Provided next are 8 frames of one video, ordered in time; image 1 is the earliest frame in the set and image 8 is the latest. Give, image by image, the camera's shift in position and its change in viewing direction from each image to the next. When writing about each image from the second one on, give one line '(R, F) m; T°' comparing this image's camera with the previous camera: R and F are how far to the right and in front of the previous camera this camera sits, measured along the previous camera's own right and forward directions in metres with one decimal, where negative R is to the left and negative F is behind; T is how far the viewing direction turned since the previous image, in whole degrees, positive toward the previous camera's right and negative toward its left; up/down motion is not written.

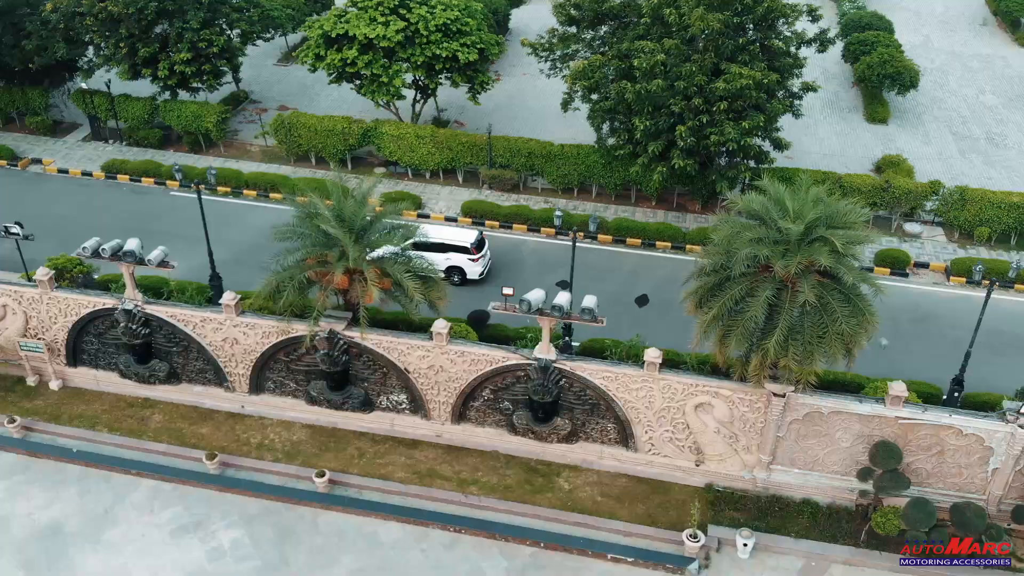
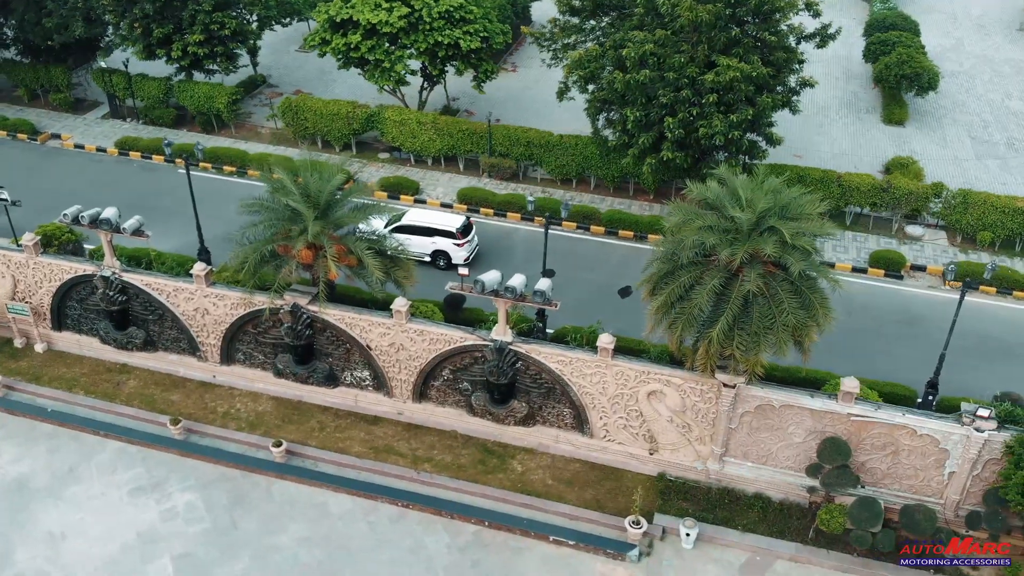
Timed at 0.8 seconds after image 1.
(+1.6, -0.1) m; -3°
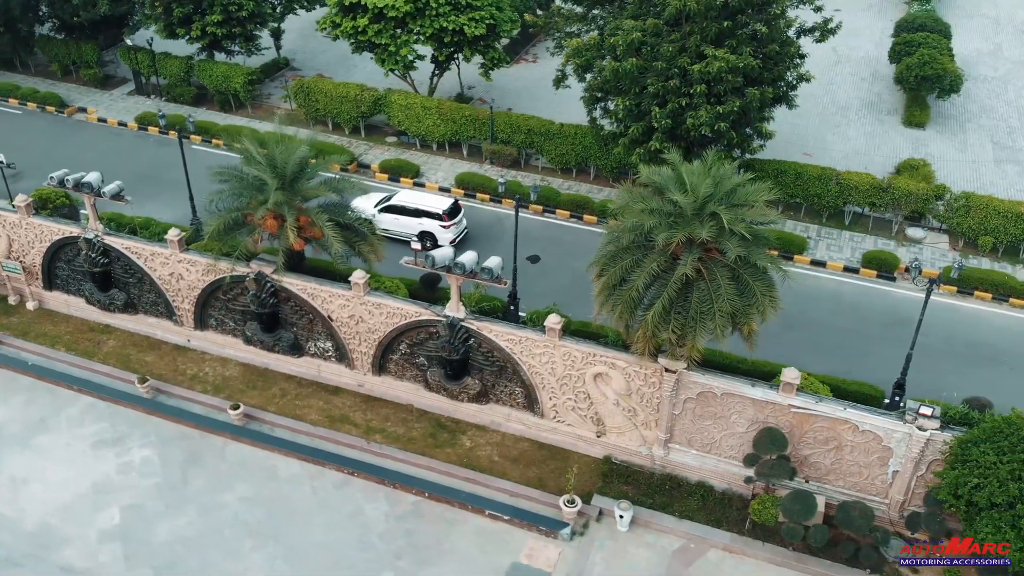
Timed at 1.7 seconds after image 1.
(+1.8, -0.1) m; -4°
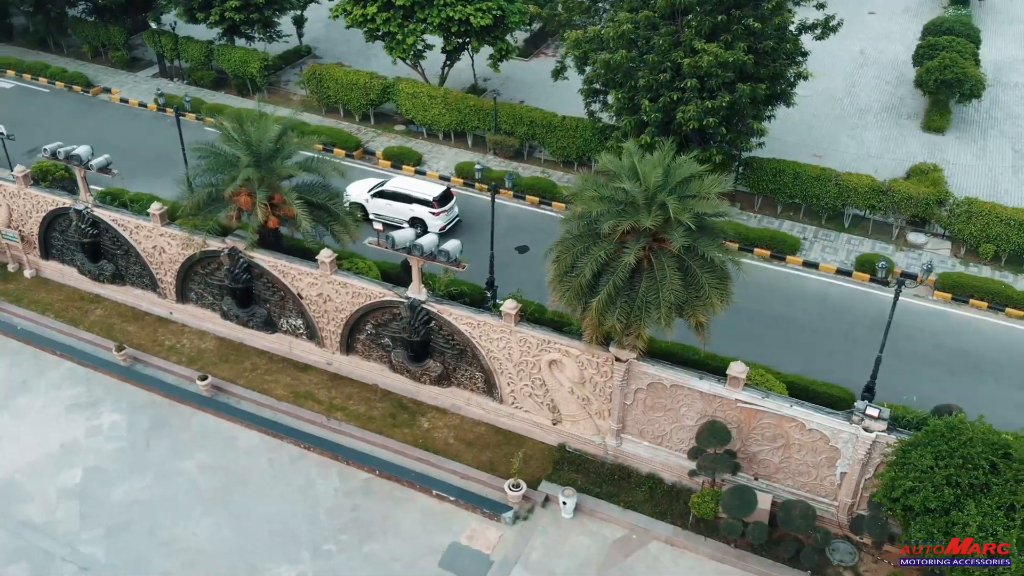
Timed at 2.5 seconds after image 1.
(+1.6, 0.0) m; -4°
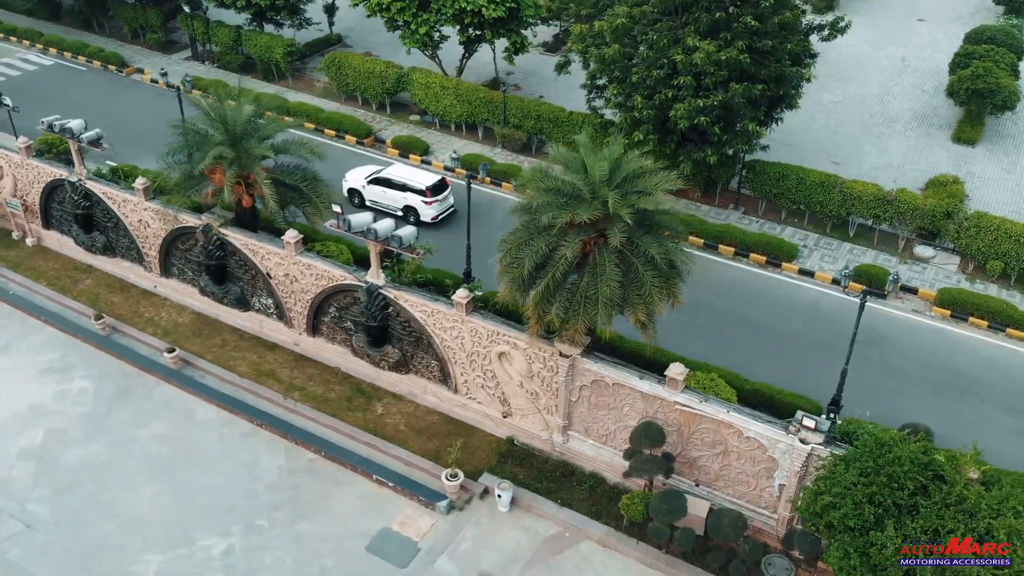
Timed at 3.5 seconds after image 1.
(+1.9, +0.2) m; -5°
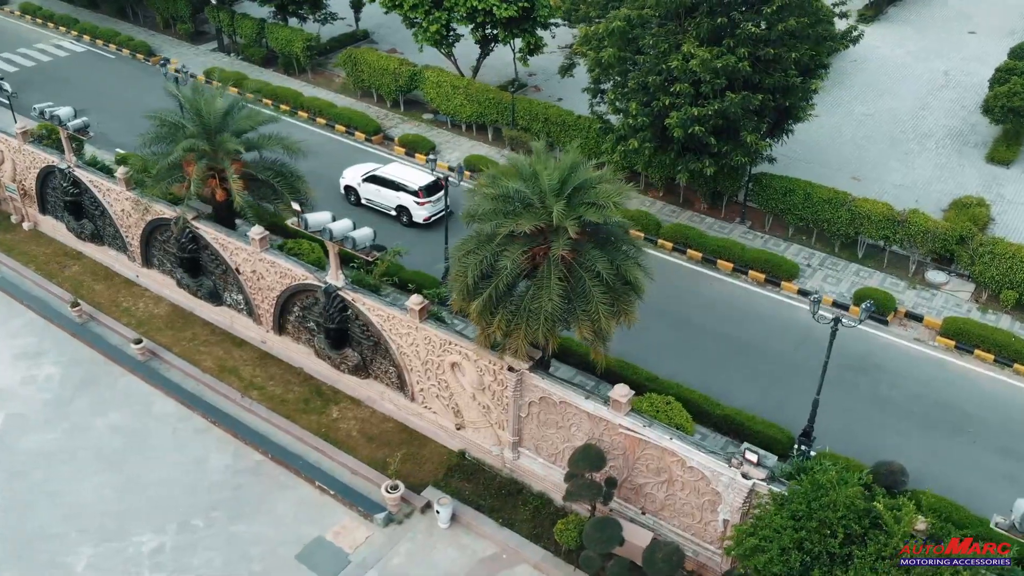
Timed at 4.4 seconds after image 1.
(+1.7, +0.6) m; -4°
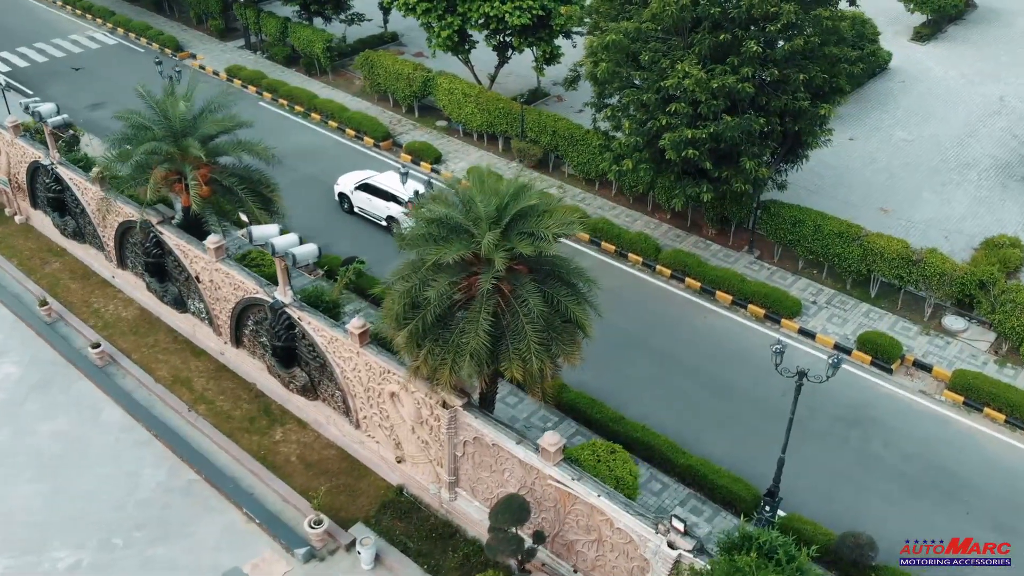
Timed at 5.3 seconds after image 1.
(+1.8, +1.0) m; -5°
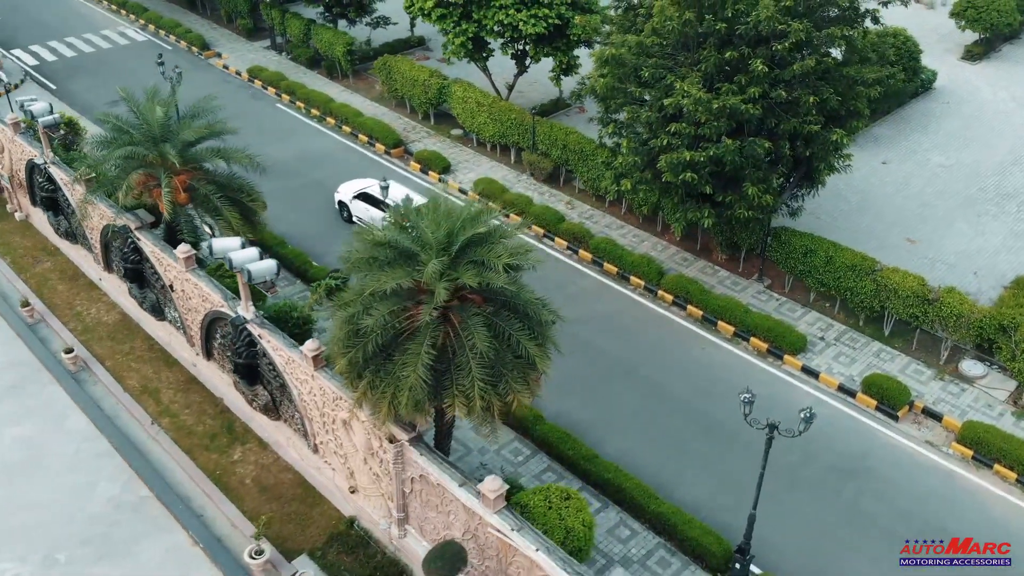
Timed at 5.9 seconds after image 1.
(+1.3, +0.8) m; -4°
